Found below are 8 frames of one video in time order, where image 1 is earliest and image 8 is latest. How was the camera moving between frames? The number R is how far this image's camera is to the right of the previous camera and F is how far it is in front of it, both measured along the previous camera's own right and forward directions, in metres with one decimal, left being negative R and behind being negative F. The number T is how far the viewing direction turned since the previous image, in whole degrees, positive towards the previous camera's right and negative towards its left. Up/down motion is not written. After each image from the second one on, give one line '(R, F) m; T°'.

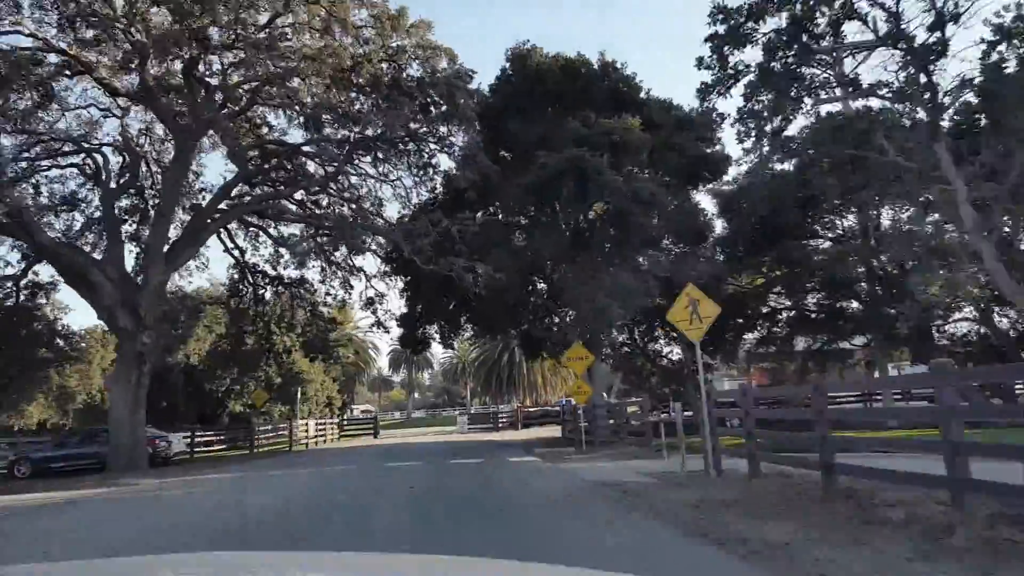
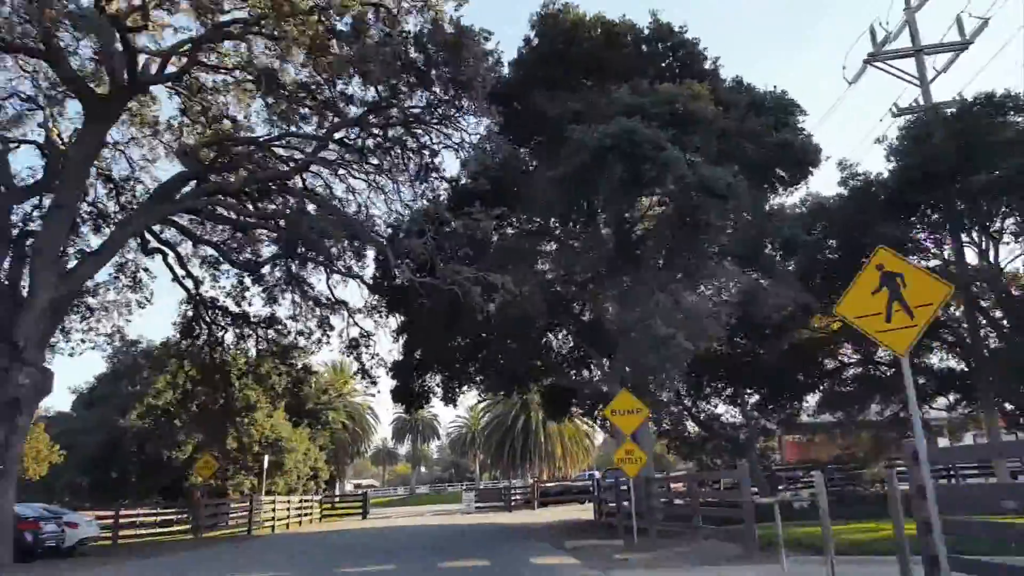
(-0.3, +6.4) m; -1°
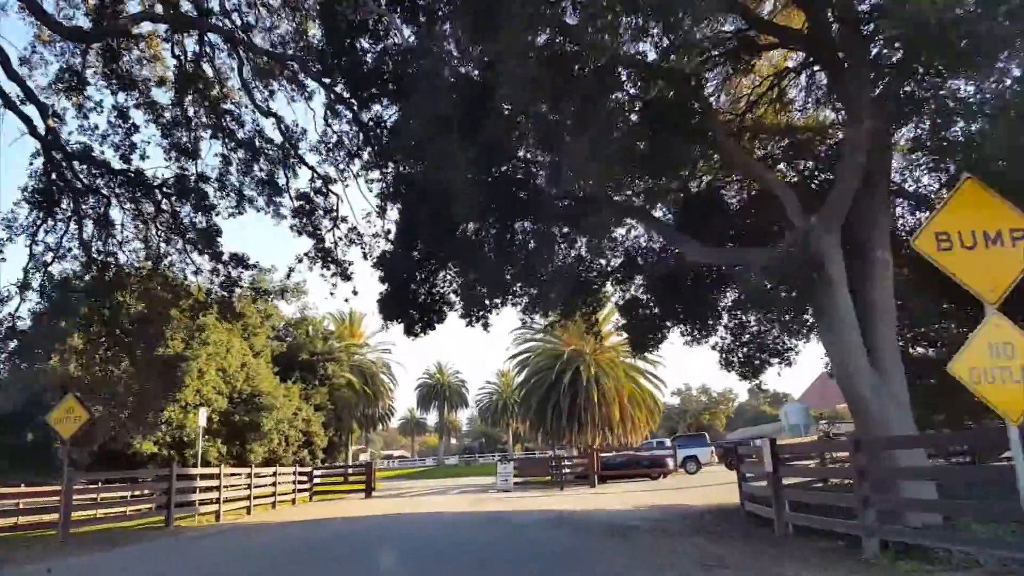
(-0.9, +11.0) m; -2°
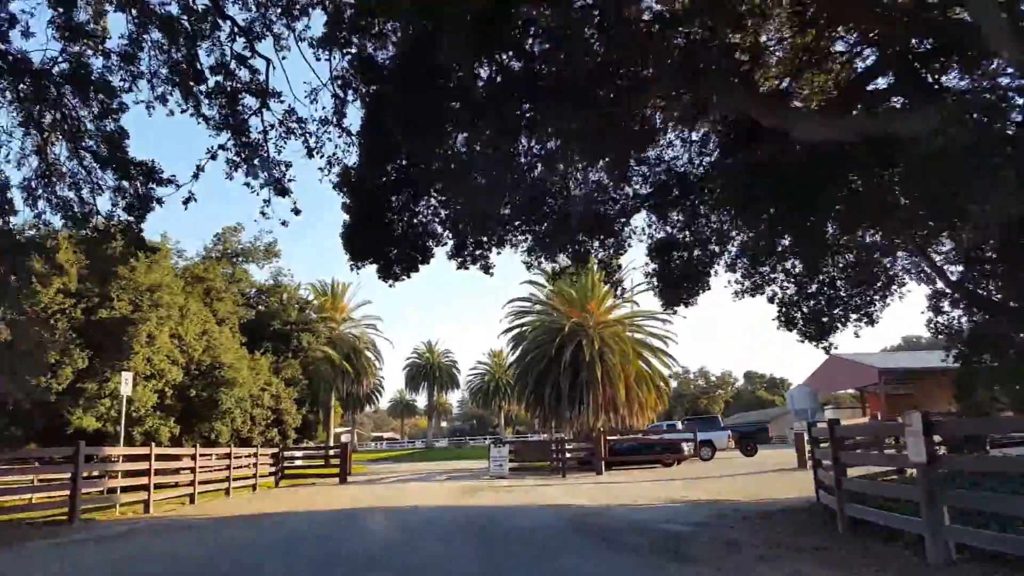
(-0.2, +4.0) m; +1°
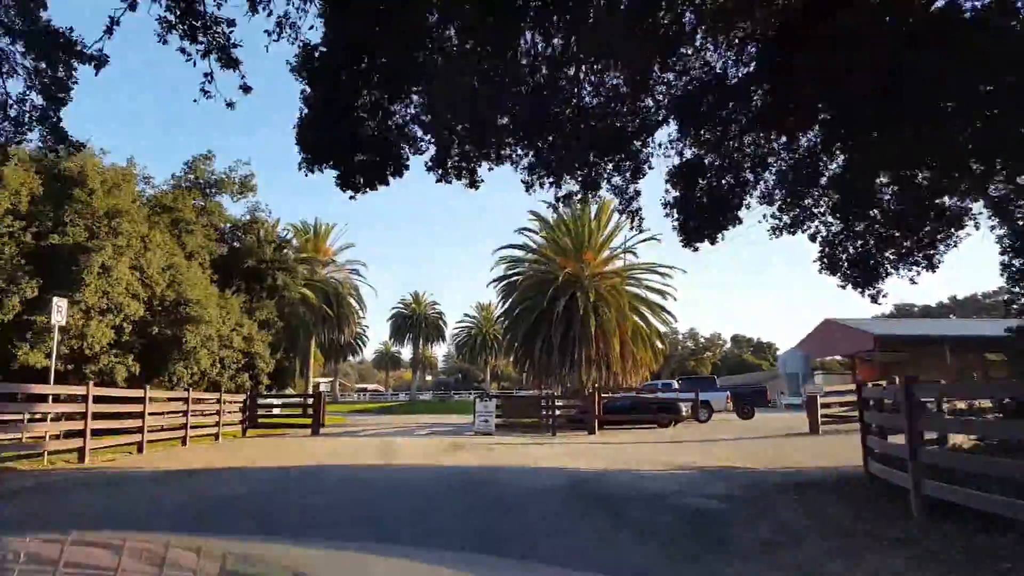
(-0.1, +2.2) m; +1°
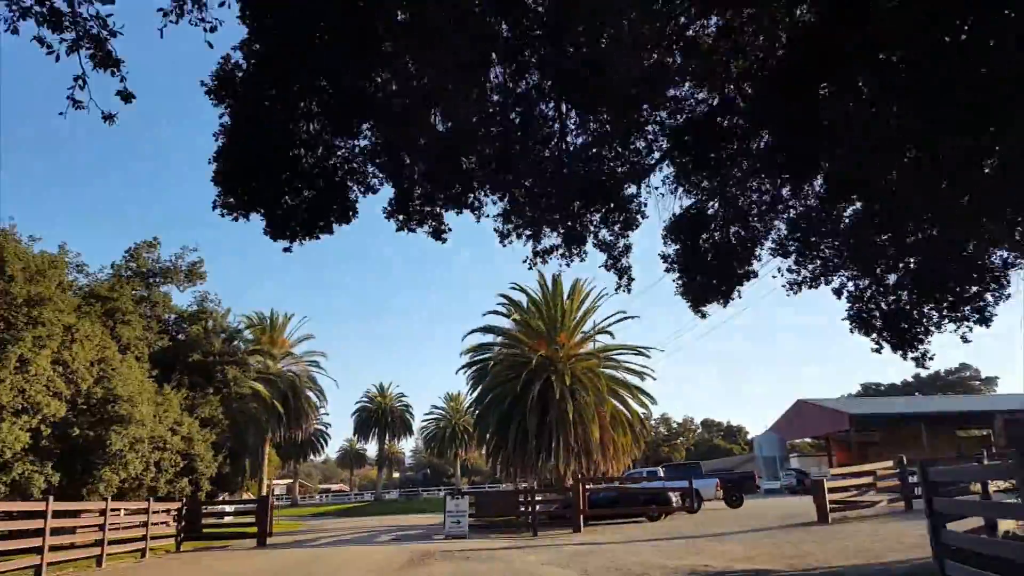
(-0.2, +2.0) m; +3°
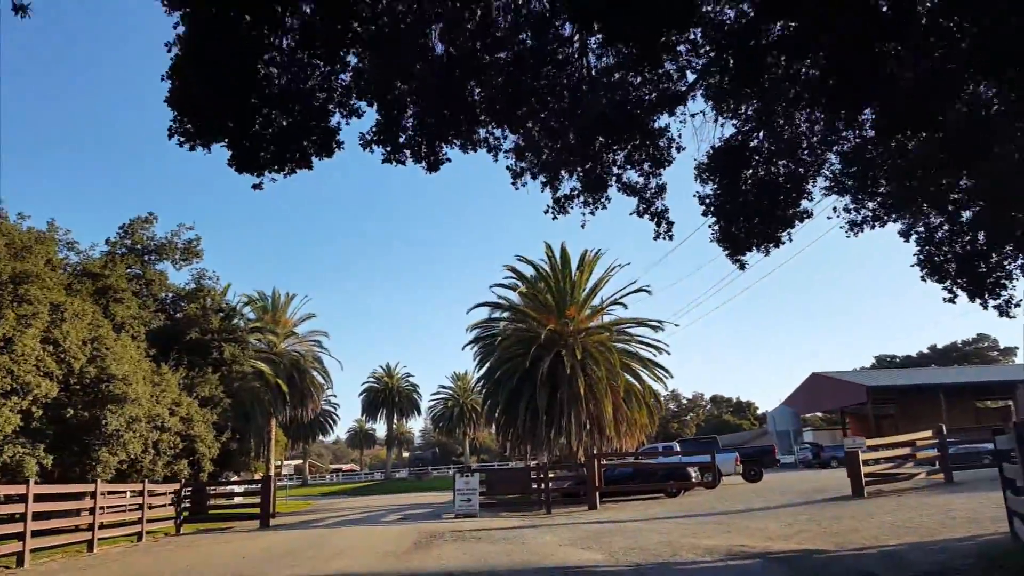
(-0.1, +1.2) m; 0°
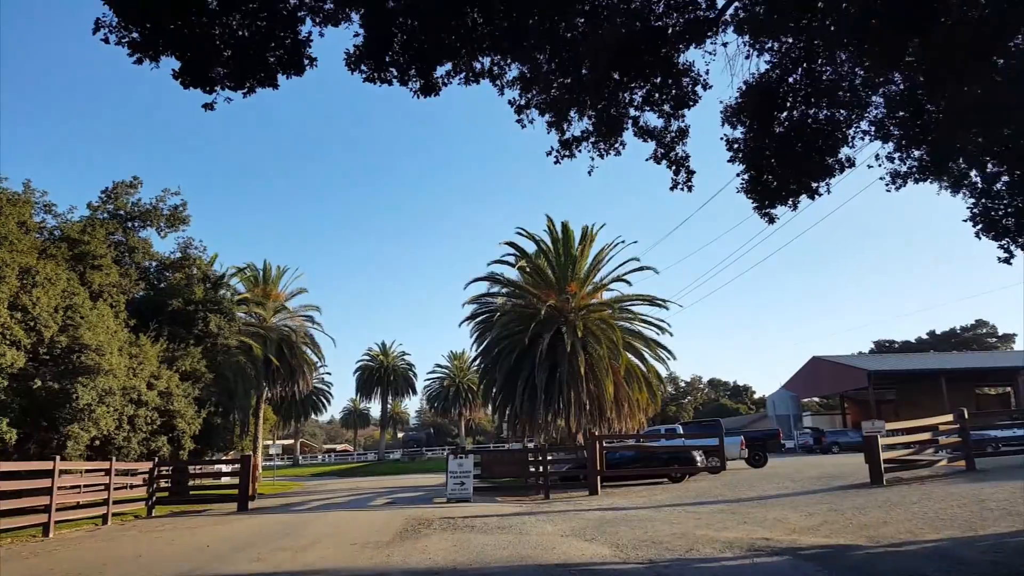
(0.0, +1.3) m; 0°
